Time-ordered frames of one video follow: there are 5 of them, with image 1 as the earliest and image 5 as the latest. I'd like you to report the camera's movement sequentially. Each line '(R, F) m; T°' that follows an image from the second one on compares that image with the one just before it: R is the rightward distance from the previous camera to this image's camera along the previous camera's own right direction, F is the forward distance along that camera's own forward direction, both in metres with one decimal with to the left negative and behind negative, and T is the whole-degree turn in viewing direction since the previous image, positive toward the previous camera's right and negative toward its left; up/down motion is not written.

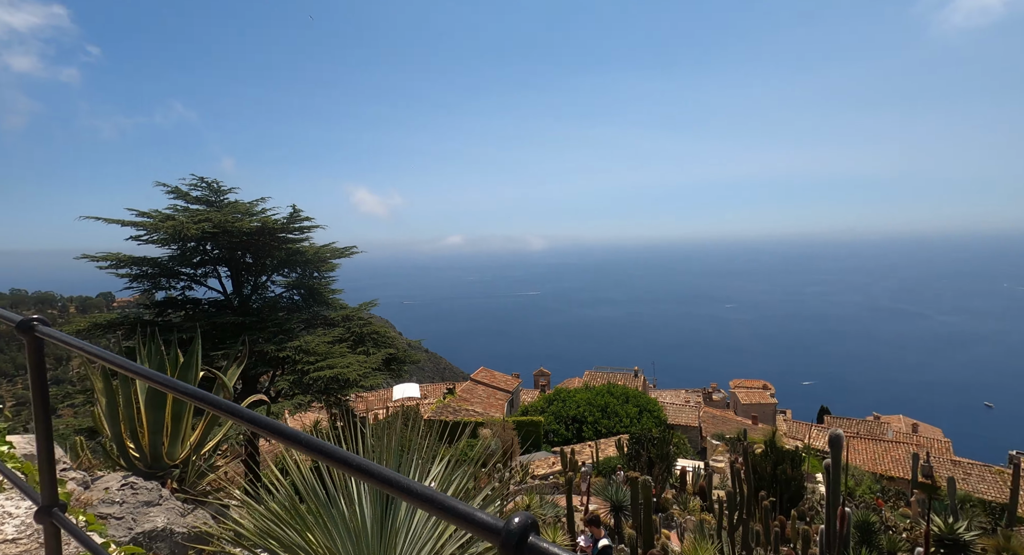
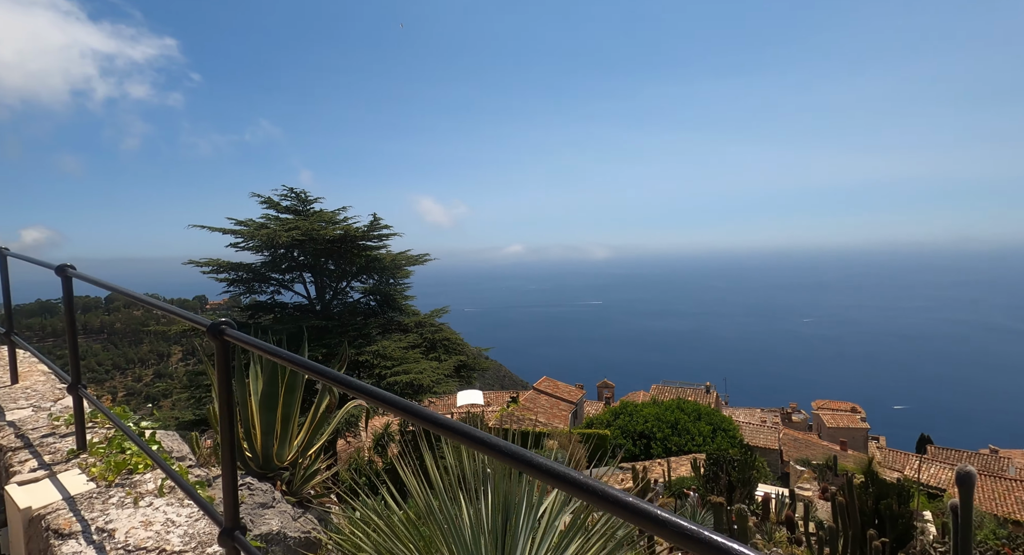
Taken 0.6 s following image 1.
(-0.3, +0.1) m; -7°
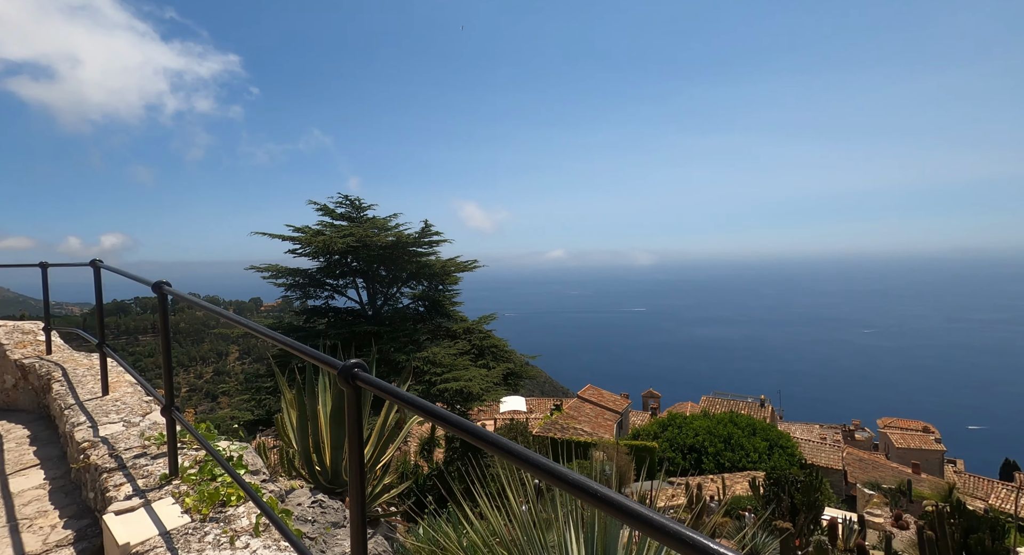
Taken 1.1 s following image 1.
(-0.2, +0.2) m; -5°
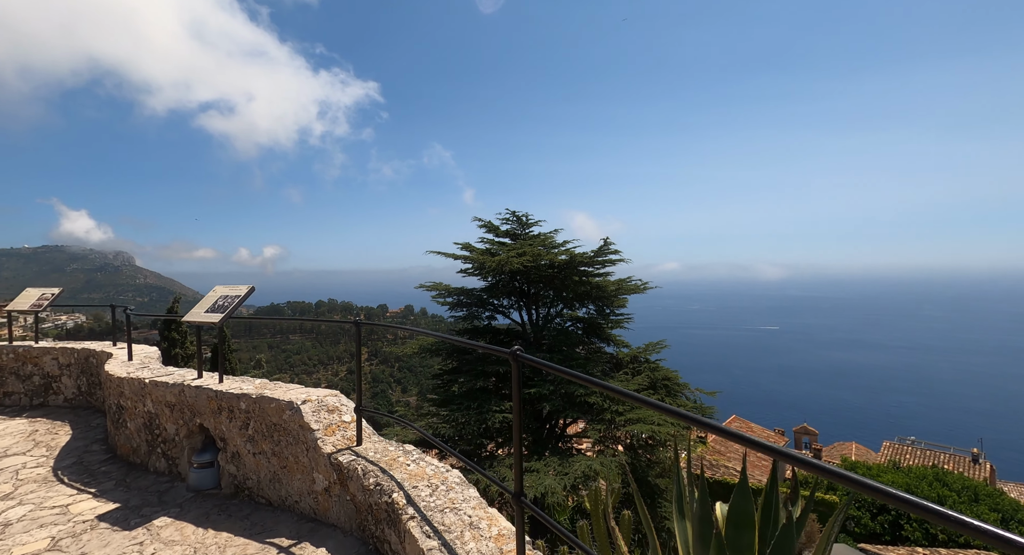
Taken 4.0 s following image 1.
(-1.7, +1.0) m; -13°
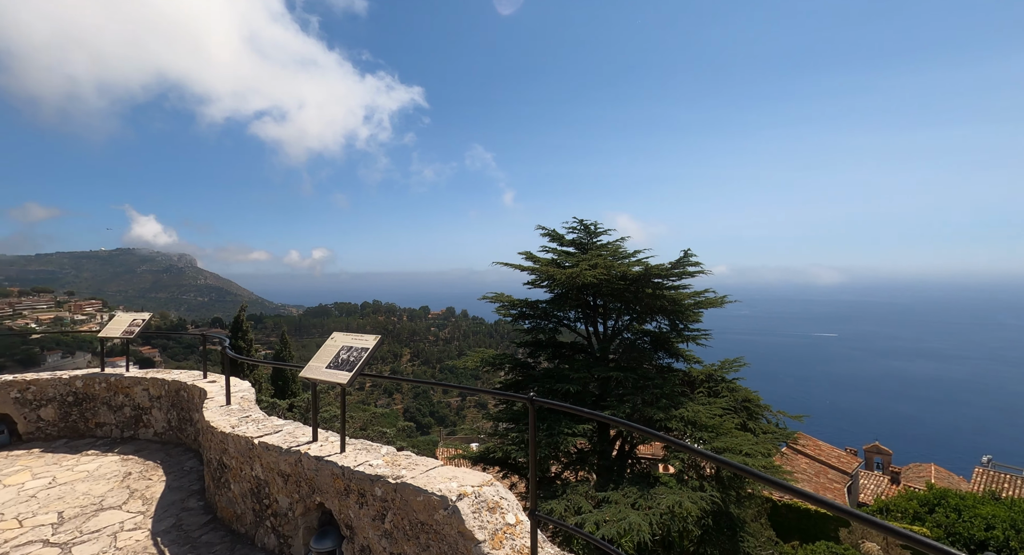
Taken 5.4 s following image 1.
(-0.7, +0.5) m; -5°
